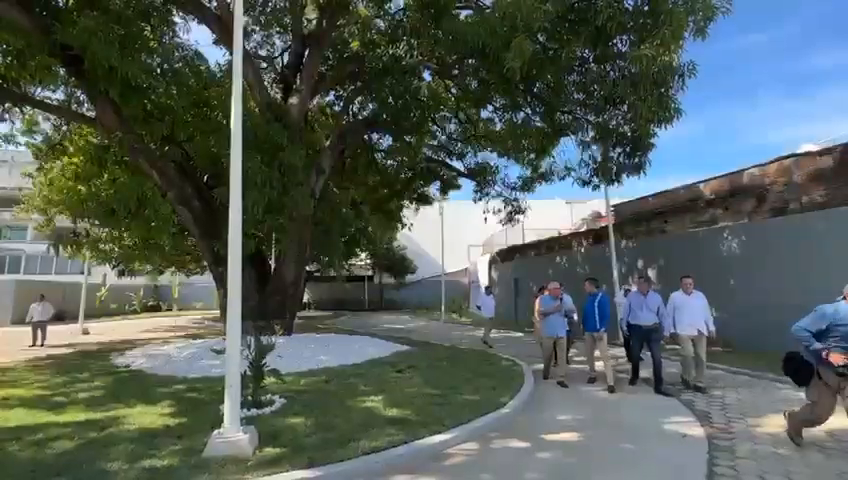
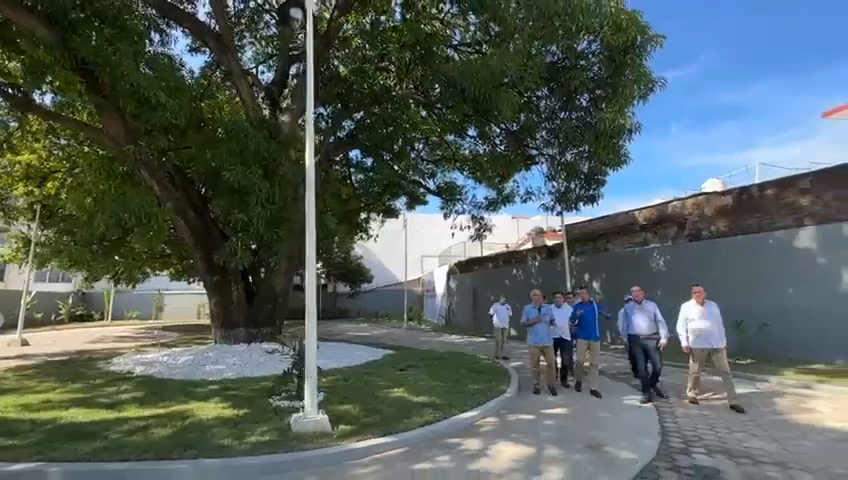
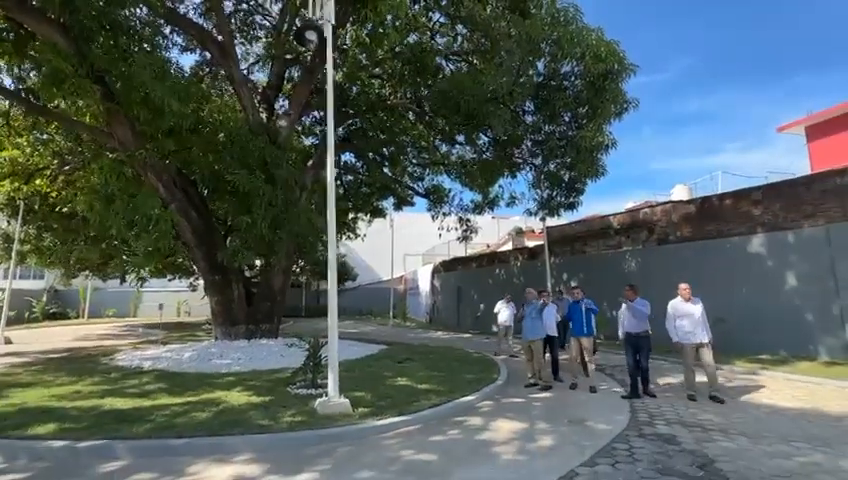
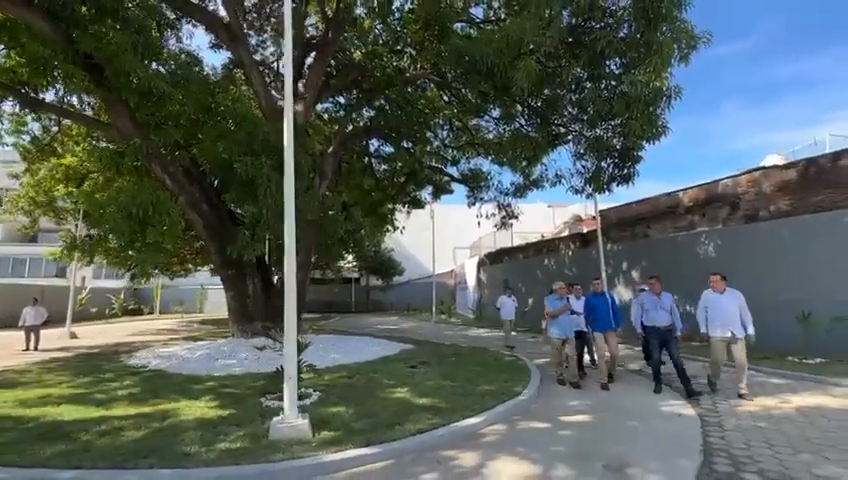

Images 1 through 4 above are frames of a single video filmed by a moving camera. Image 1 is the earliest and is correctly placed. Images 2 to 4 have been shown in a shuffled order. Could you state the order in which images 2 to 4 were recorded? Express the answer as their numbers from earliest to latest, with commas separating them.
4, 2, 3
